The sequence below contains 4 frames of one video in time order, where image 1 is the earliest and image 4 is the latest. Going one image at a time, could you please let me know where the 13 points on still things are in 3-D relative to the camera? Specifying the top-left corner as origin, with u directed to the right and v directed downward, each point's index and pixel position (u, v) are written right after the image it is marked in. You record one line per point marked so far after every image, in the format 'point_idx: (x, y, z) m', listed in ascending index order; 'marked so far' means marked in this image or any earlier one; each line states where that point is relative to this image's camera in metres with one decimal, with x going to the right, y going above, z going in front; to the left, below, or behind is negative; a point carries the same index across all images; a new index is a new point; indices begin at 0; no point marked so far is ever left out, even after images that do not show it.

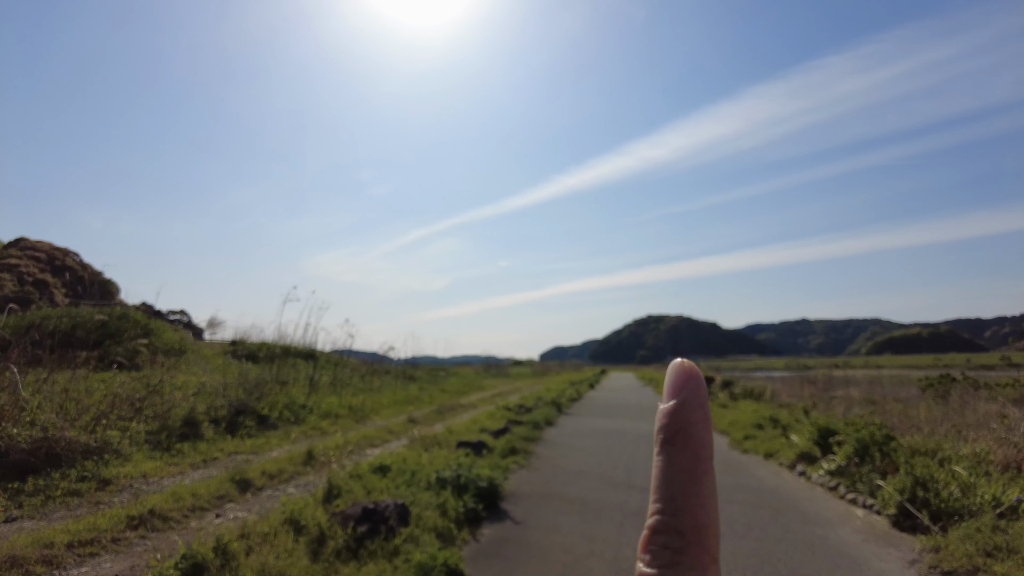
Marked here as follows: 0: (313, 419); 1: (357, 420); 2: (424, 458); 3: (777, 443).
0: (-4.5, -3.0, +12.5) m
1: (-3.8, -3.3, +13.4) m
2: (-1.2, -2.3, +7.2) m
3: (+4.8, -2.8, +9.9) m
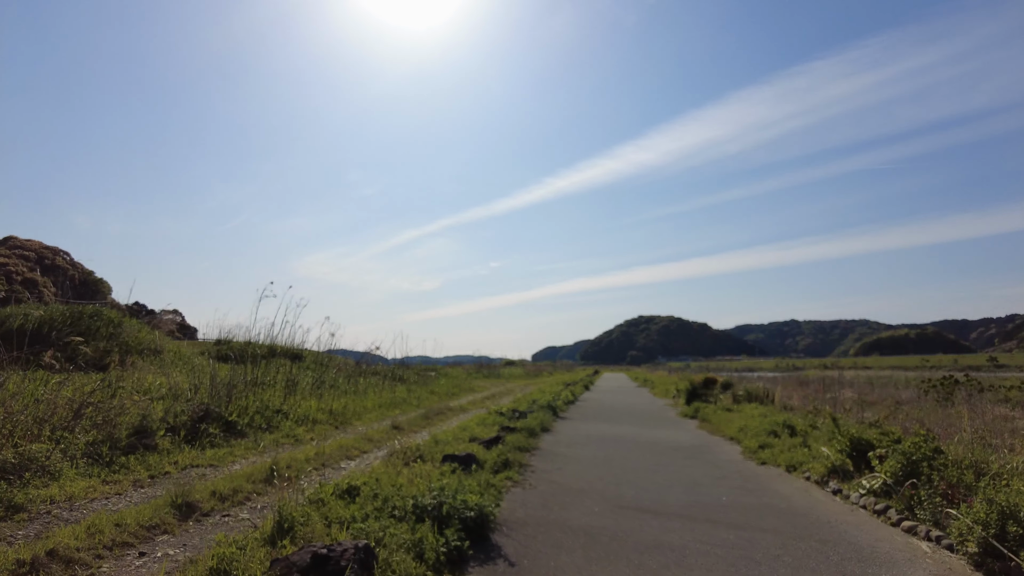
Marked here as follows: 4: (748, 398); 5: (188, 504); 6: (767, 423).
0: (-4.7, -2.9, +11.4) m
1: (-3.9, -3.1, +12.3) m
2: (-1.3, -2.2, +6.2) m
3: (+4.7, -2.7, +9.0) m
4: (+8.6, -4.0, +19.8) m
5: (-3.3, -2.2, +5.6) m
6: (+5.7, -3.0, +12.2) m
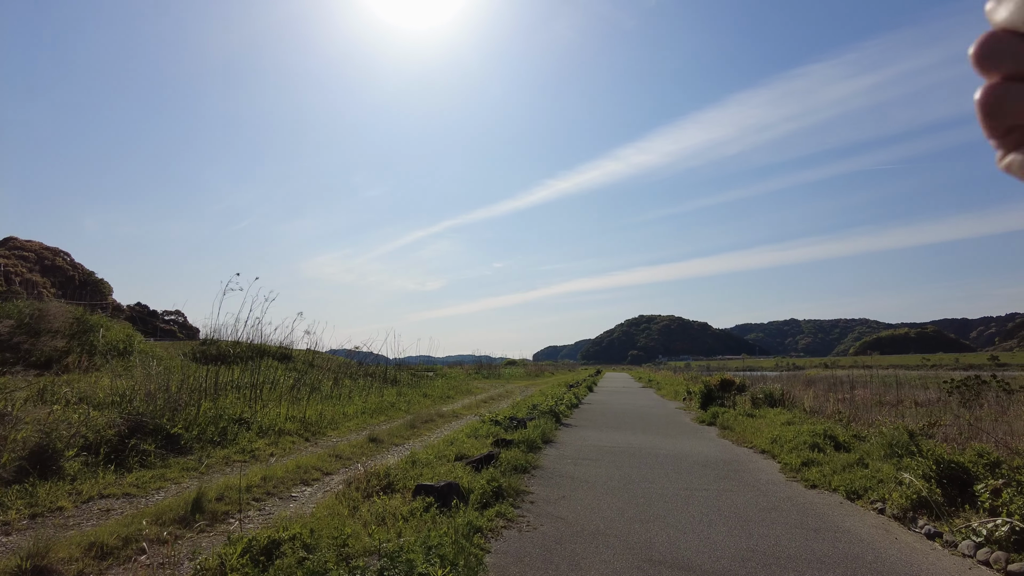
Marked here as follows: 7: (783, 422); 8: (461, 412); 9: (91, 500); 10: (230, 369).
0: (-4.8, -2.7, +9.7) m
1: (-4.0, -2.9, +10.6) m
2: (-1.3, -2.0, +4.5) m
3: (+4.6, -2.5, +7.3) m
4: (+8.6, -3.7, +18.1) m
5: (-3.4, -2.0, +3.9) m
6: (+5.6, -2.8, +10.5) m
7: (+6.3, -3.1, +12.6) m
8: (-1.5, -3.5, +15.3) m
9: (-4.6, -2.3, +6.0) m
10: (-8.9, -2.5, +17.0) m
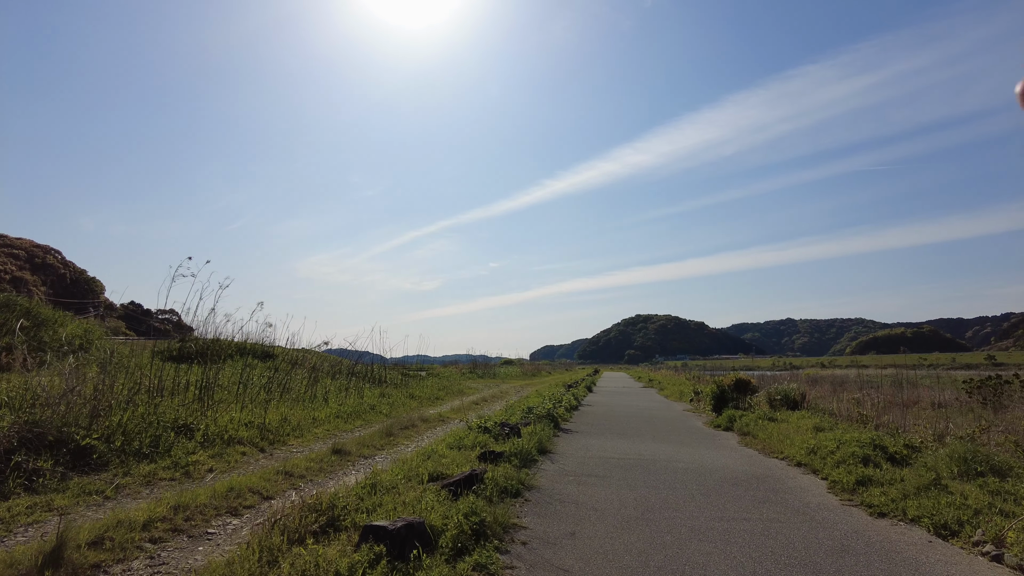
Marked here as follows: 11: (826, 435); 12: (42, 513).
0: (-4.9, -2.4, +8.1) m
1: (-4.1, -2.7, +9.0) m
2: (-1.5, -1.7, +2.9) m
3: (+4.5, -2.2, +5.8) m
4: (+8.4, -3.5, +16.6) m
5: (-3.5, -1.8, +2.3) m
6: (+5.5, -2.5, +9.0) m
7: (+6.1, -2.8, +11.1) m
8: (-1.6, -3.2, +13.7) m
9: (-4.8, -2.1, +4.4) m
10: (-9.1, -2.3, +15.4) m
11: (+5.8, -2.7, +10.1) m
12: (-4.6, -2.2, +5.3) m
